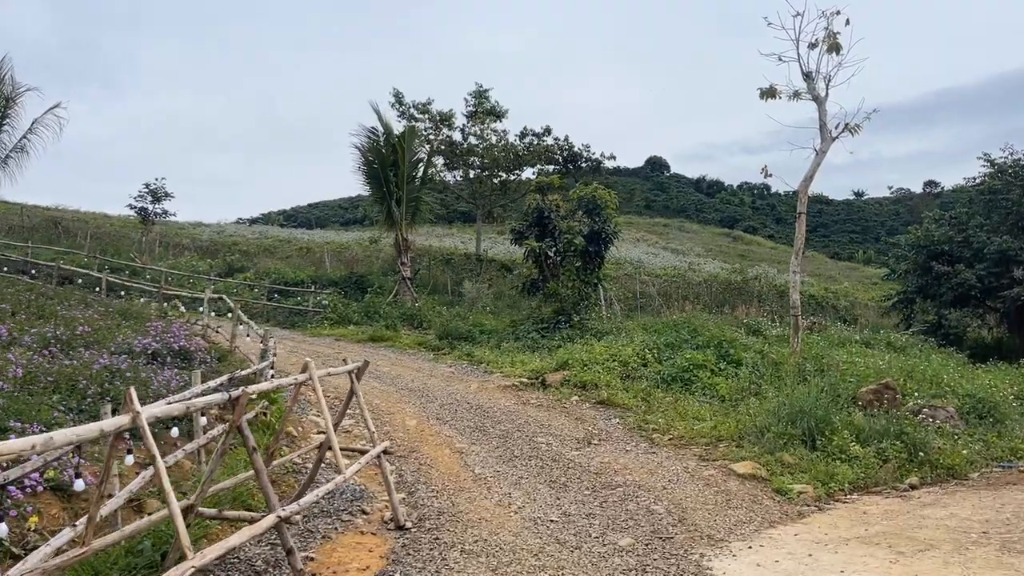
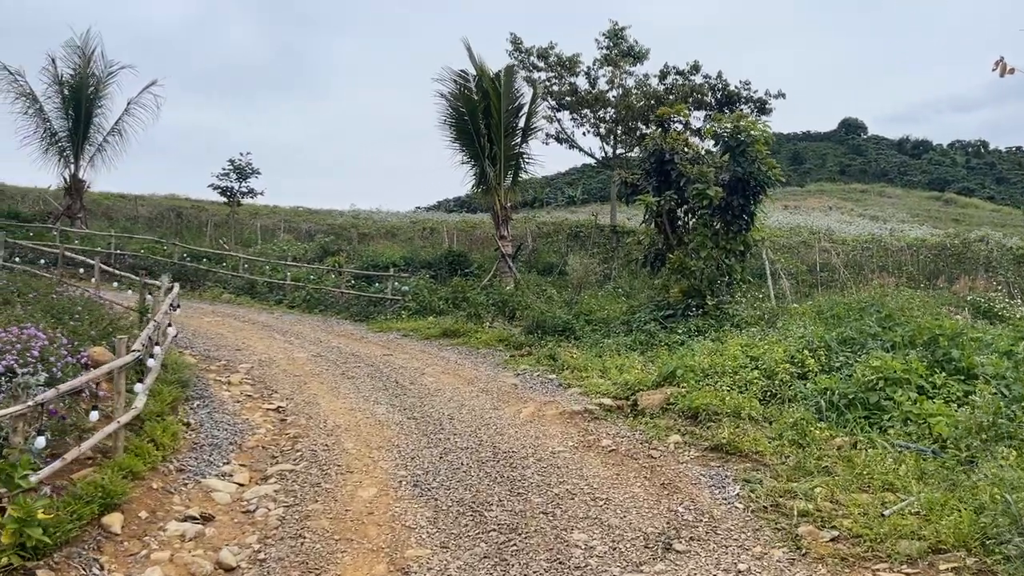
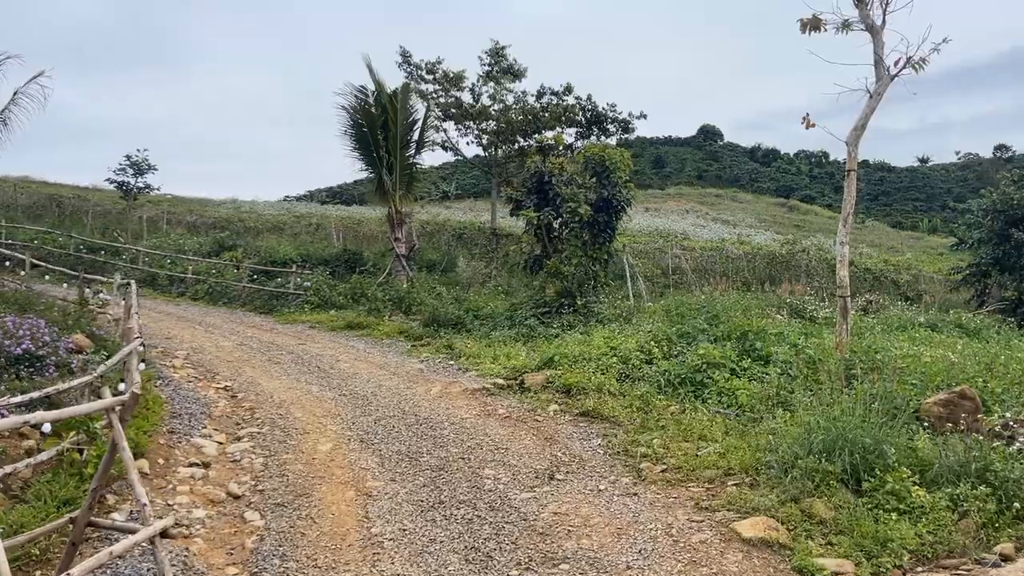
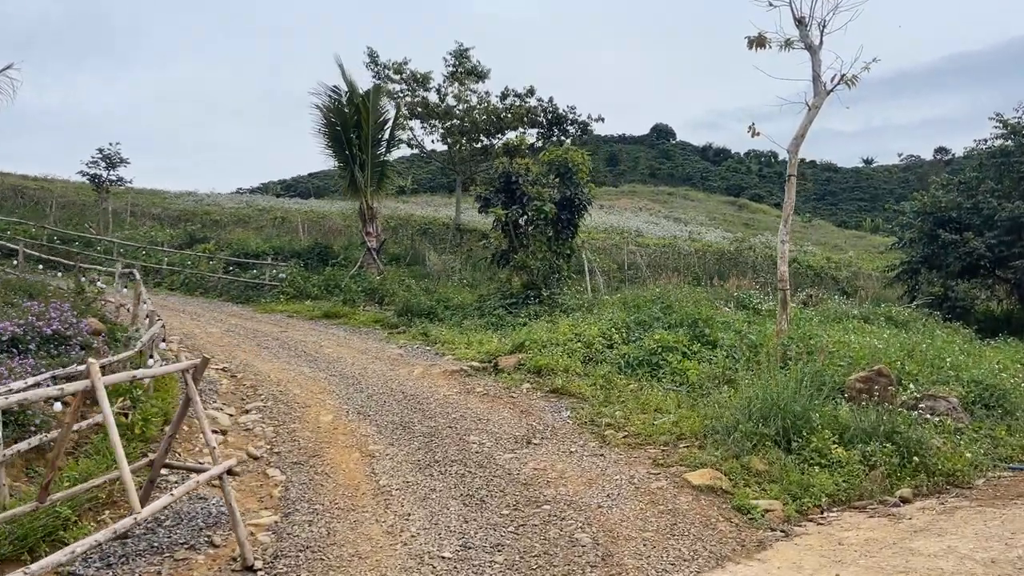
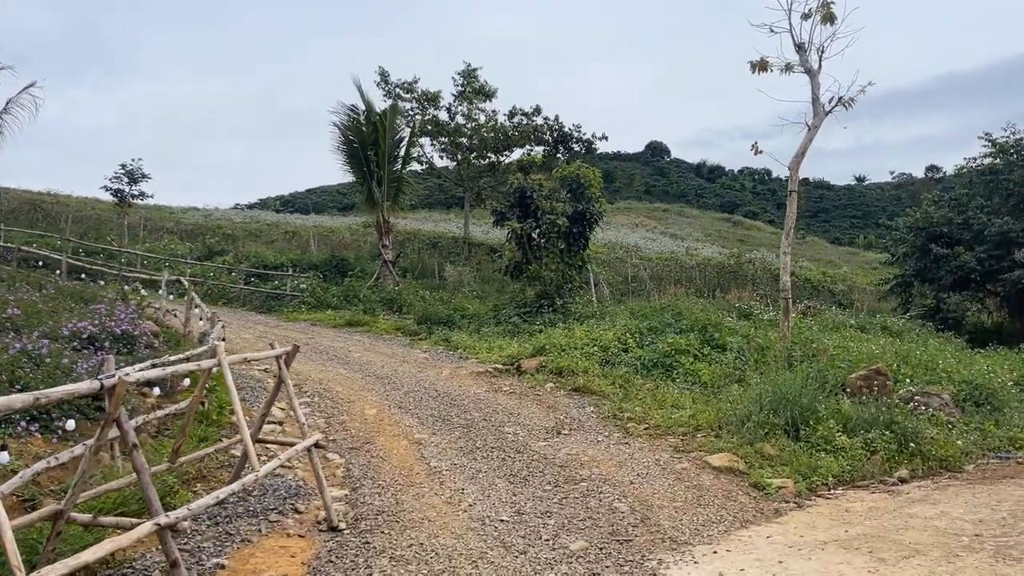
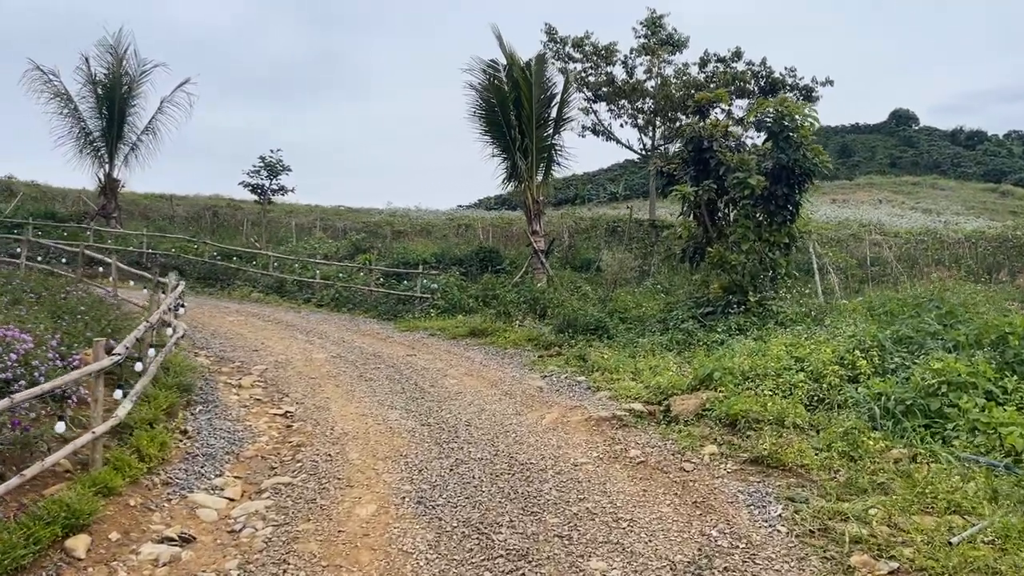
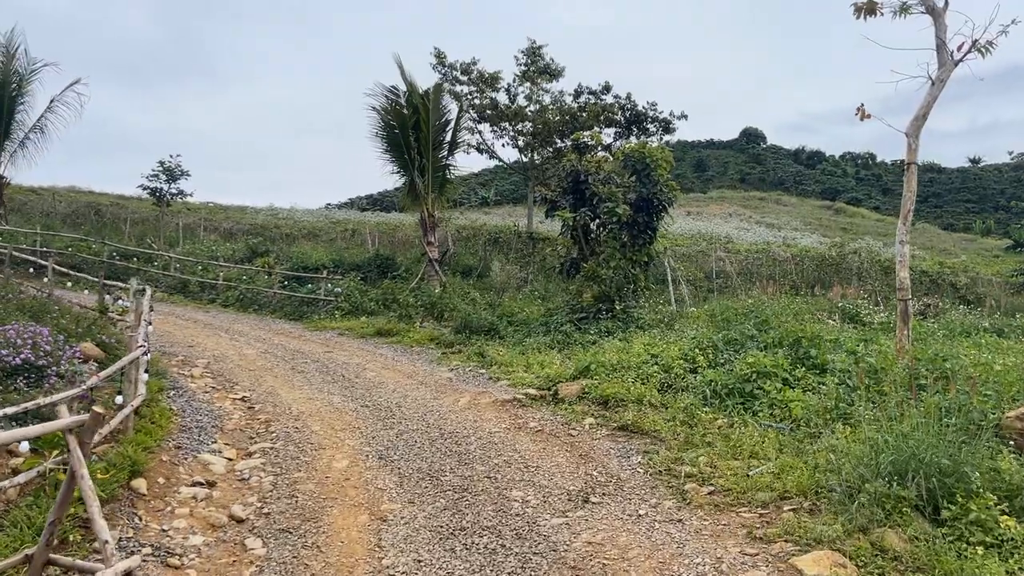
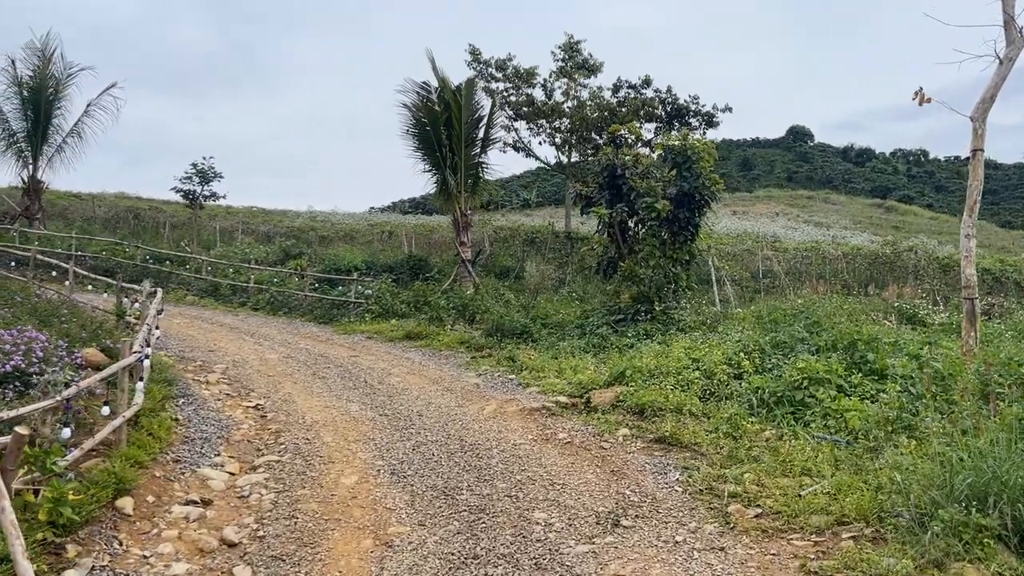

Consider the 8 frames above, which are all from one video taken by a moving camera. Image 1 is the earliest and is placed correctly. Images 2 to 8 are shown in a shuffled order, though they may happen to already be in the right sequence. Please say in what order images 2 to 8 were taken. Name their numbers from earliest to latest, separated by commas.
5, 4, 3, 7, 8, 2, 6
